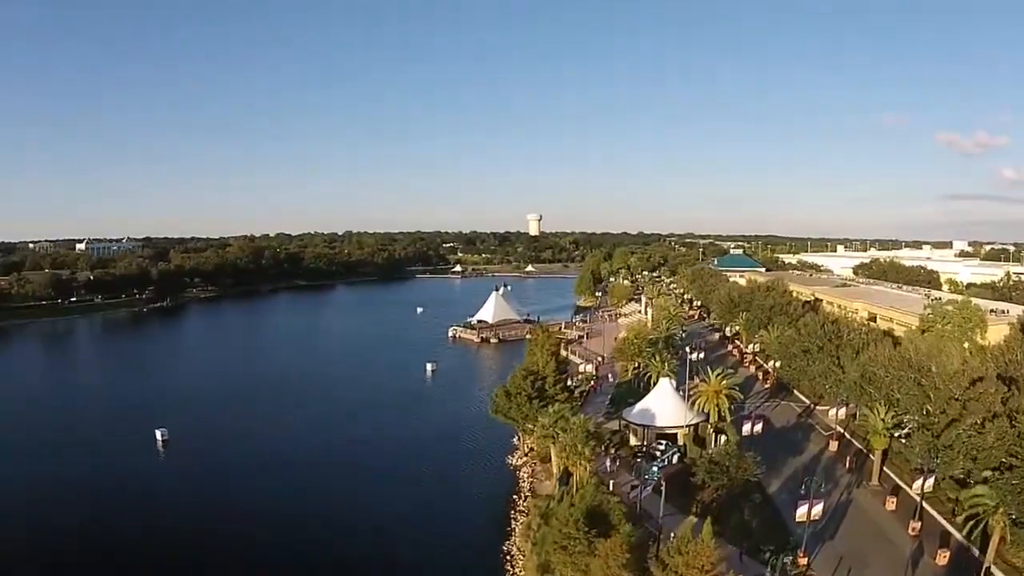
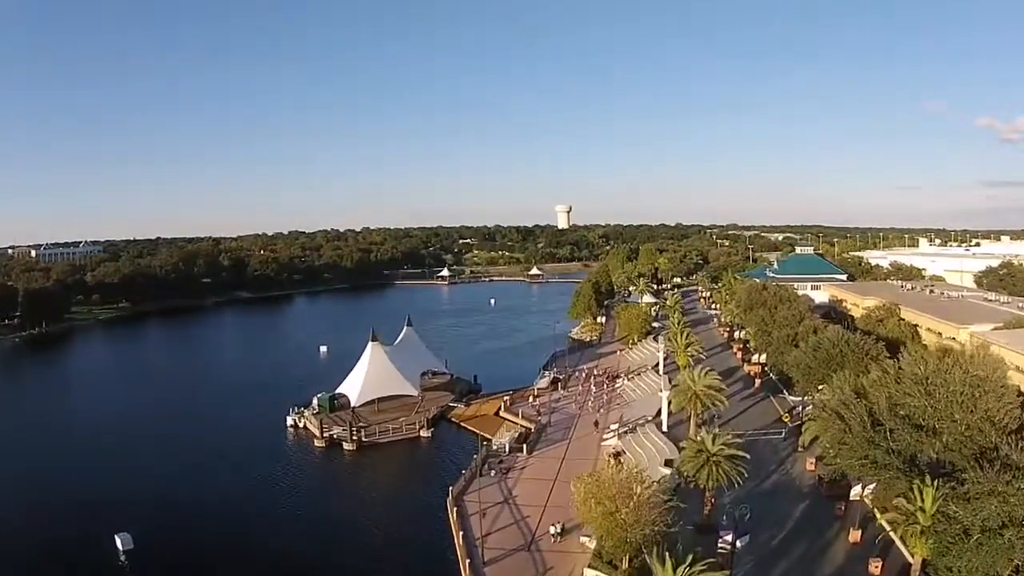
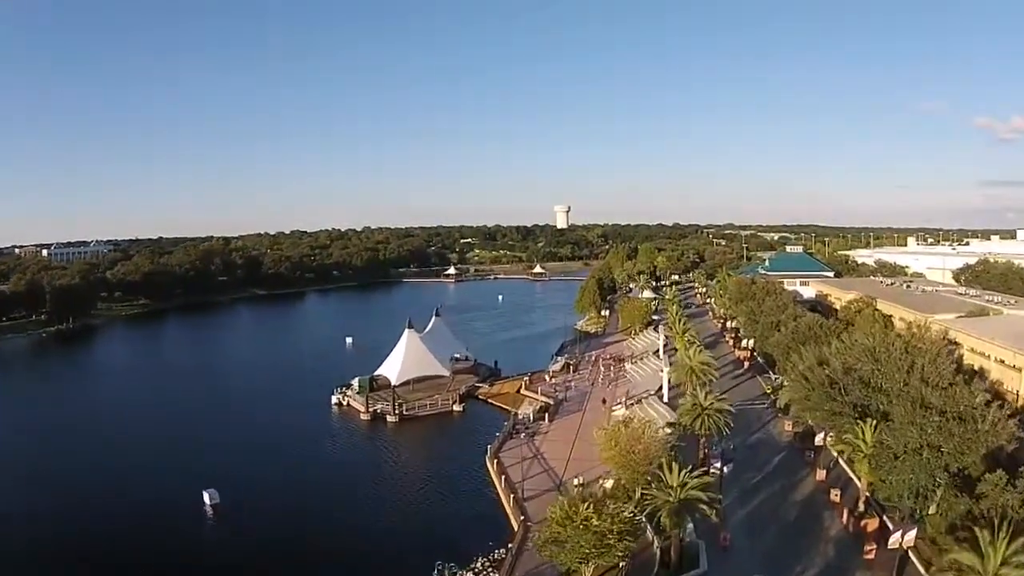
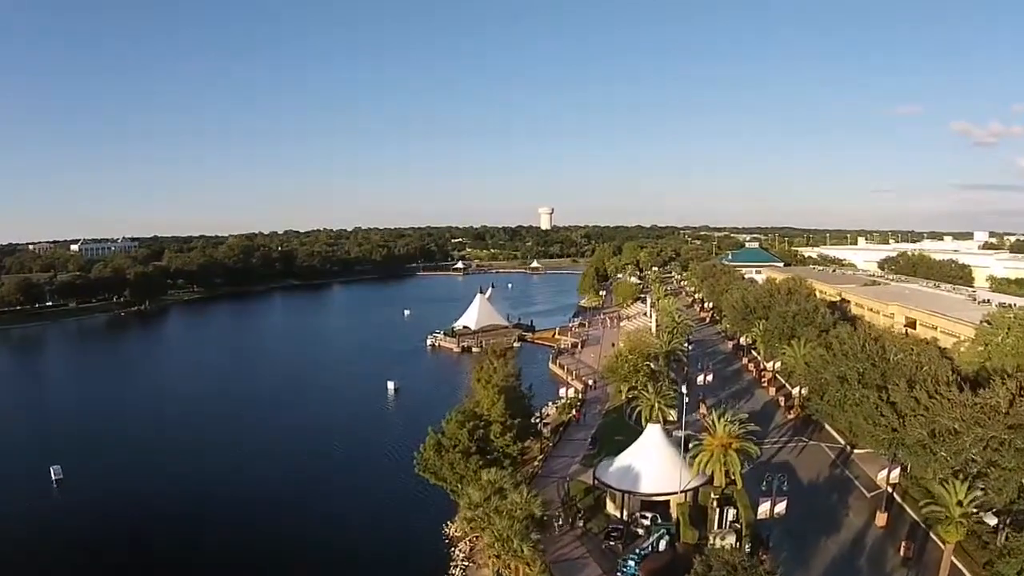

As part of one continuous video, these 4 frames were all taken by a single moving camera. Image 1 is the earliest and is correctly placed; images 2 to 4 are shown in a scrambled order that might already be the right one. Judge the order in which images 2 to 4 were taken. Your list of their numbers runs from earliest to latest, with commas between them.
4, 3, 2
